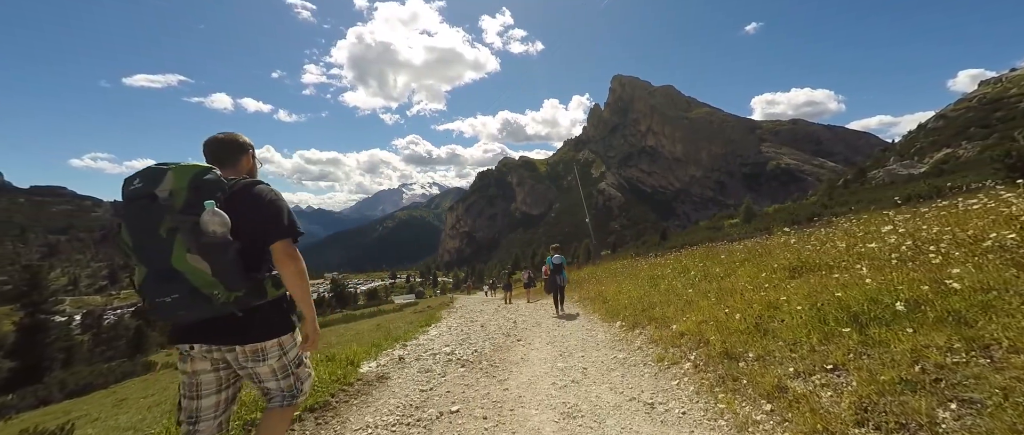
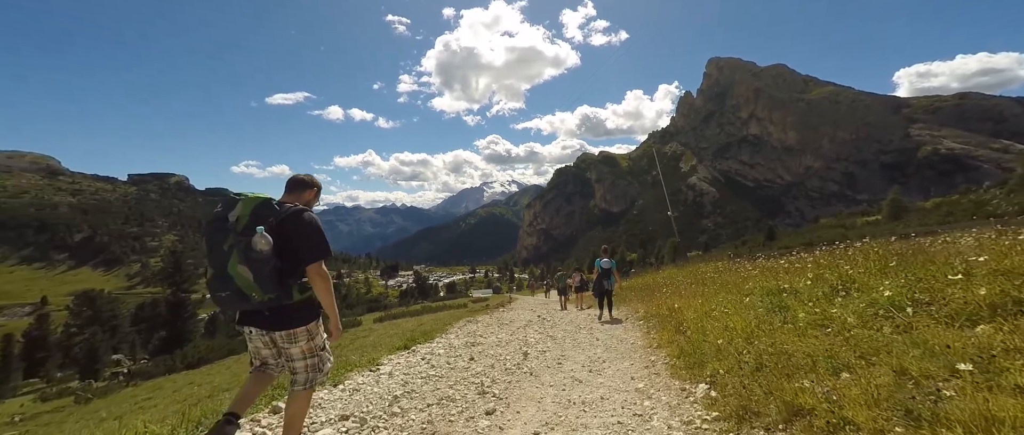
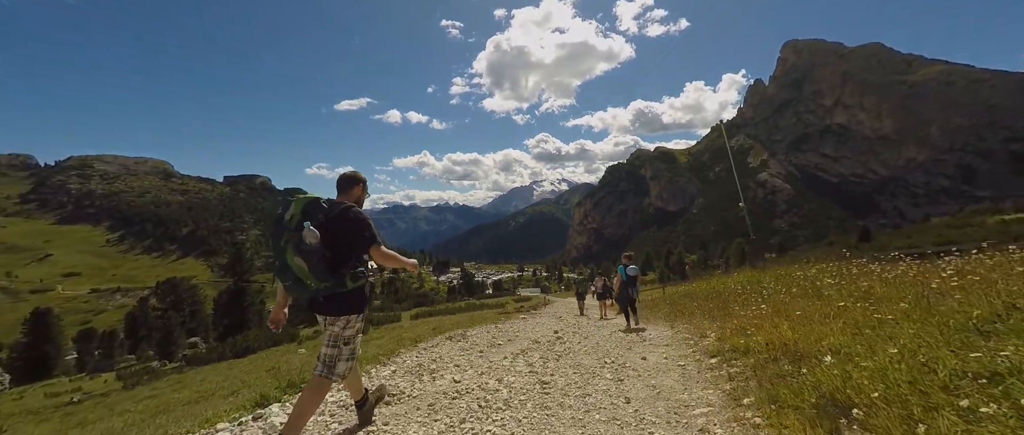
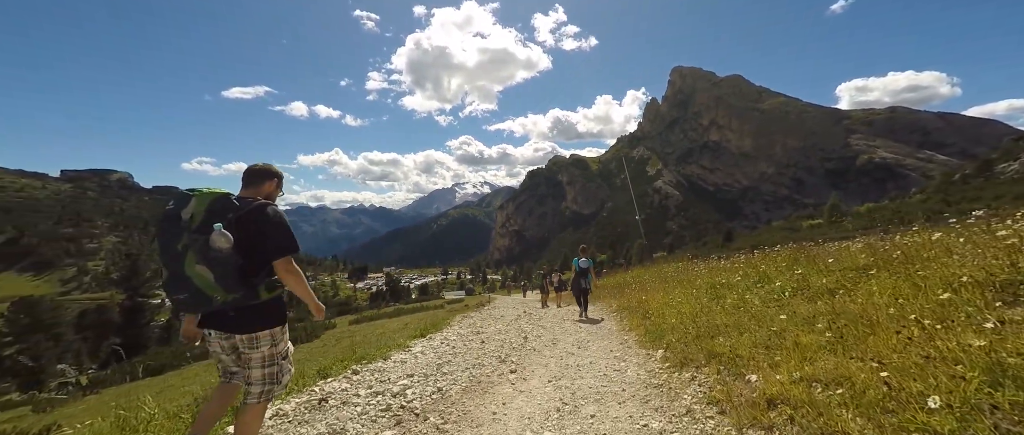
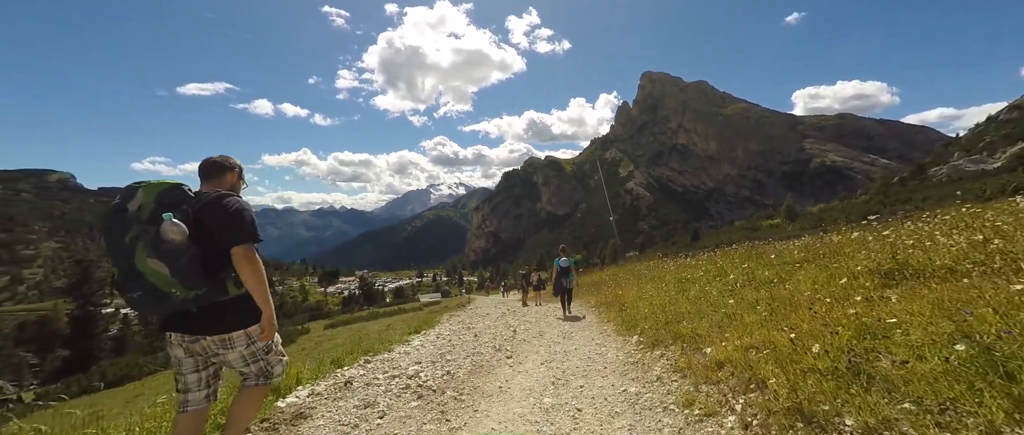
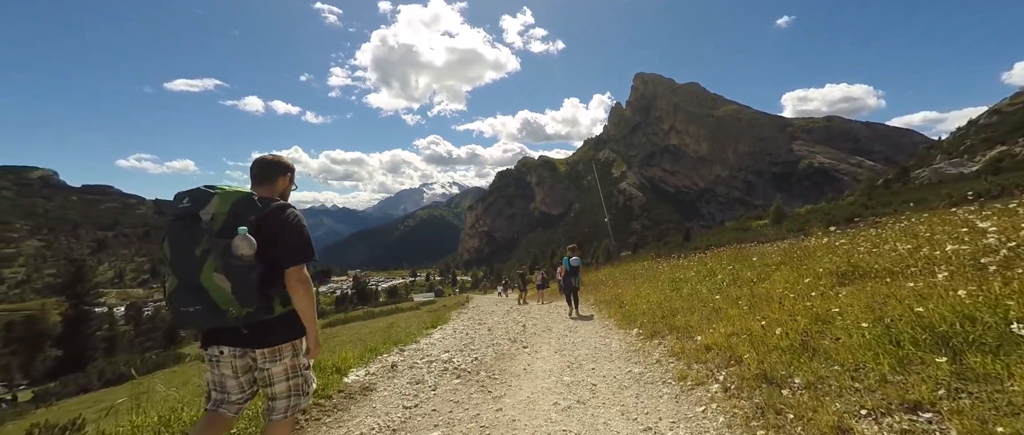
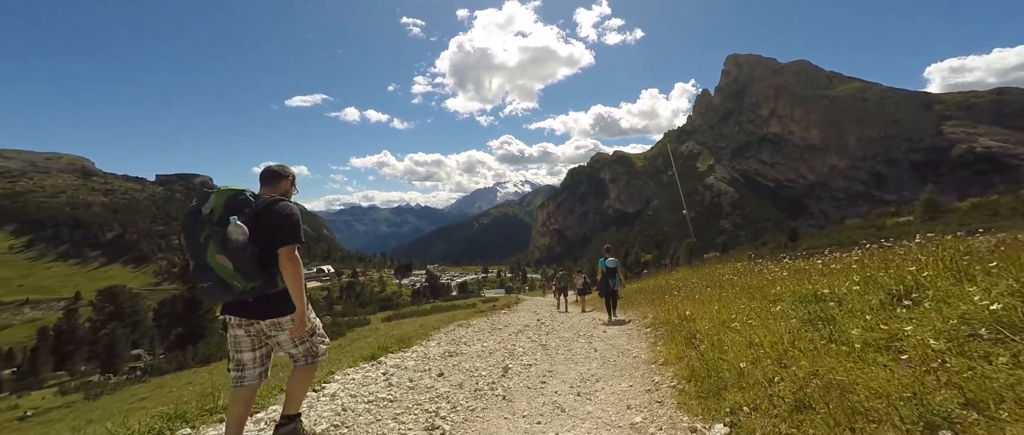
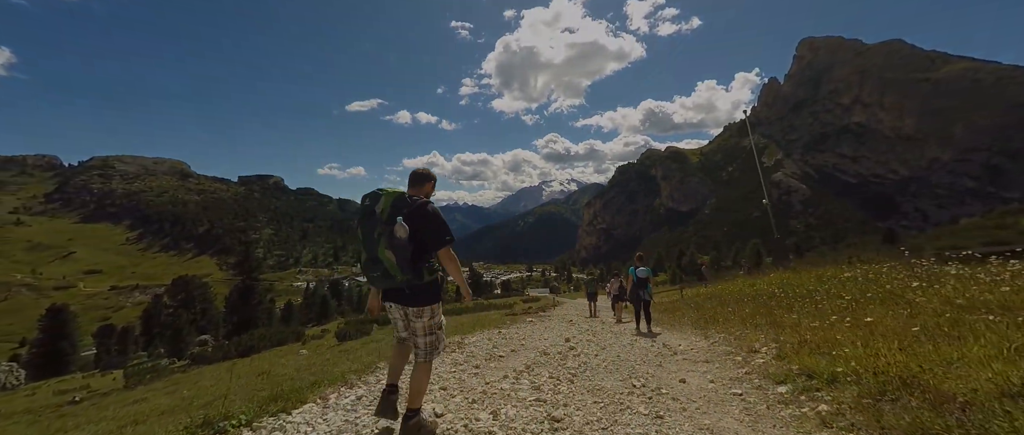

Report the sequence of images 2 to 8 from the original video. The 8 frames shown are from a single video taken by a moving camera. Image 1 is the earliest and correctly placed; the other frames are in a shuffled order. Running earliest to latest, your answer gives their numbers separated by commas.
6, 5, 4, 2, 7, 3, 8
